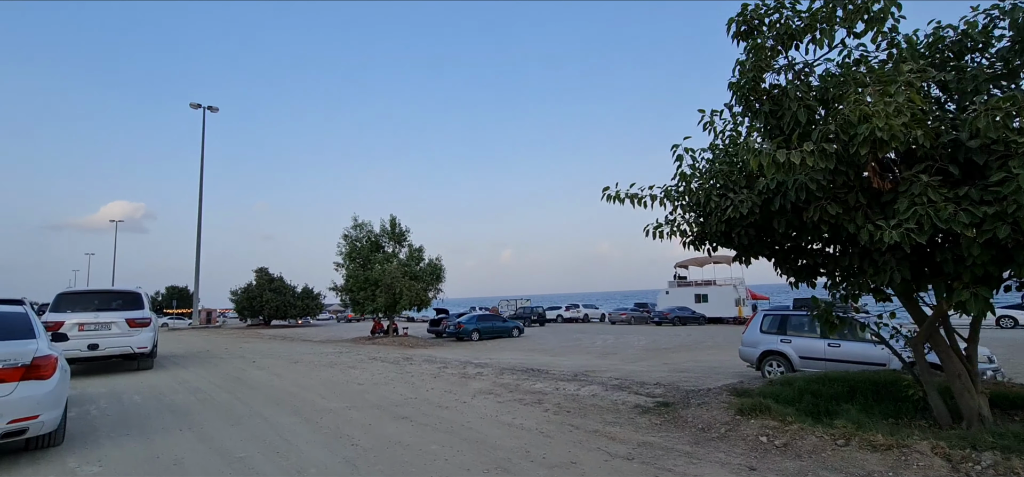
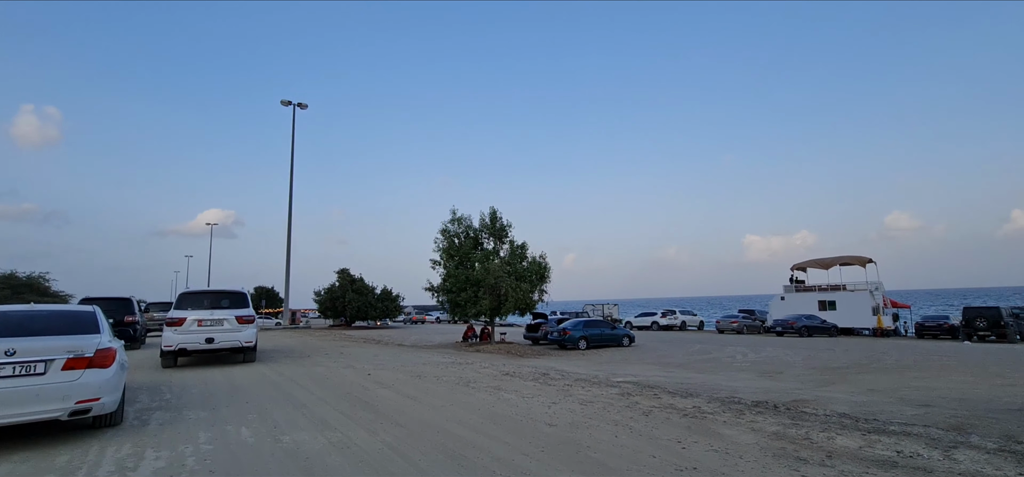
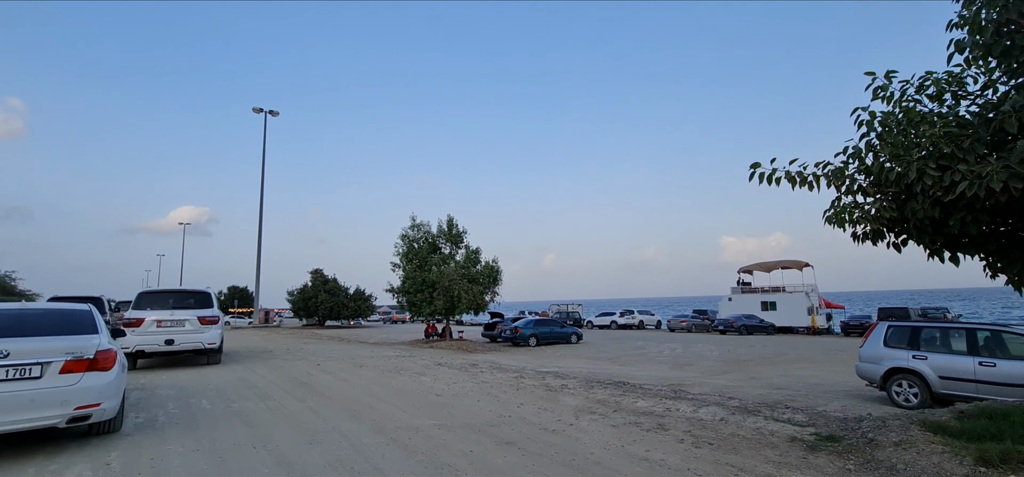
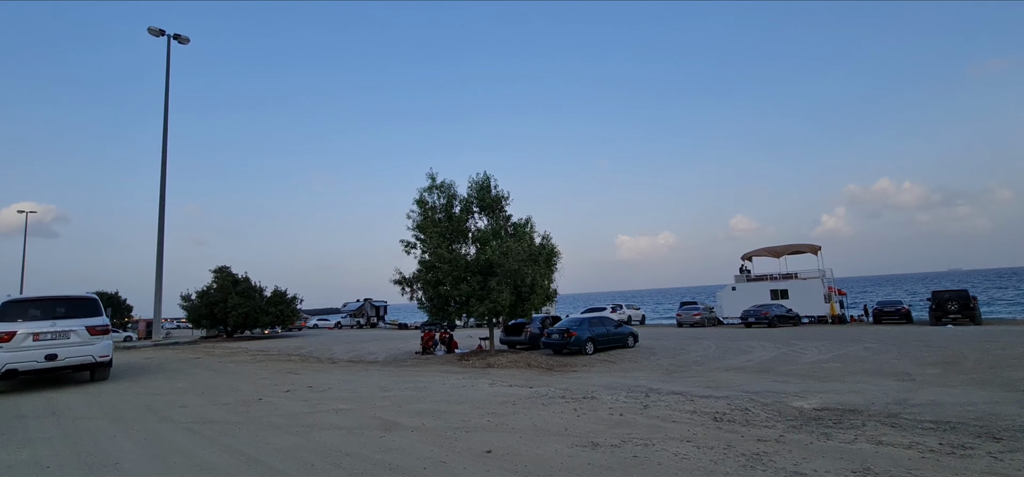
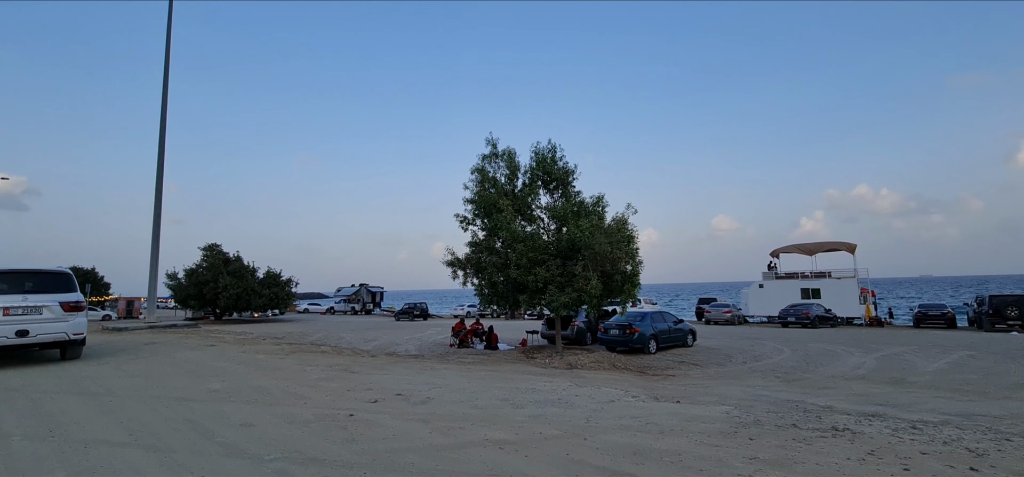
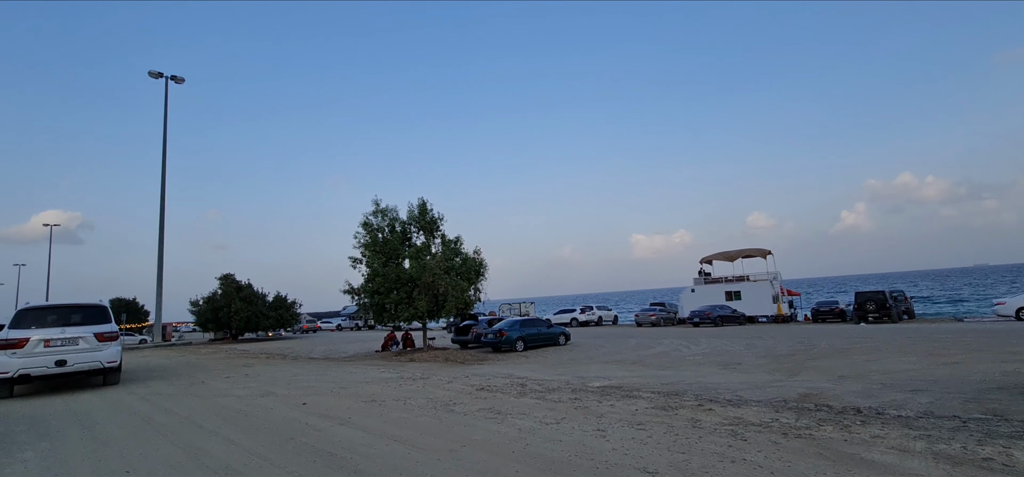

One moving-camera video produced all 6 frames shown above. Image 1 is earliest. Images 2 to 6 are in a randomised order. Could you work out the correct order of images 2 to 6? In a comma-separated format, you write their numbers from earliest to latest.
3, 2, 6, 4, 5
